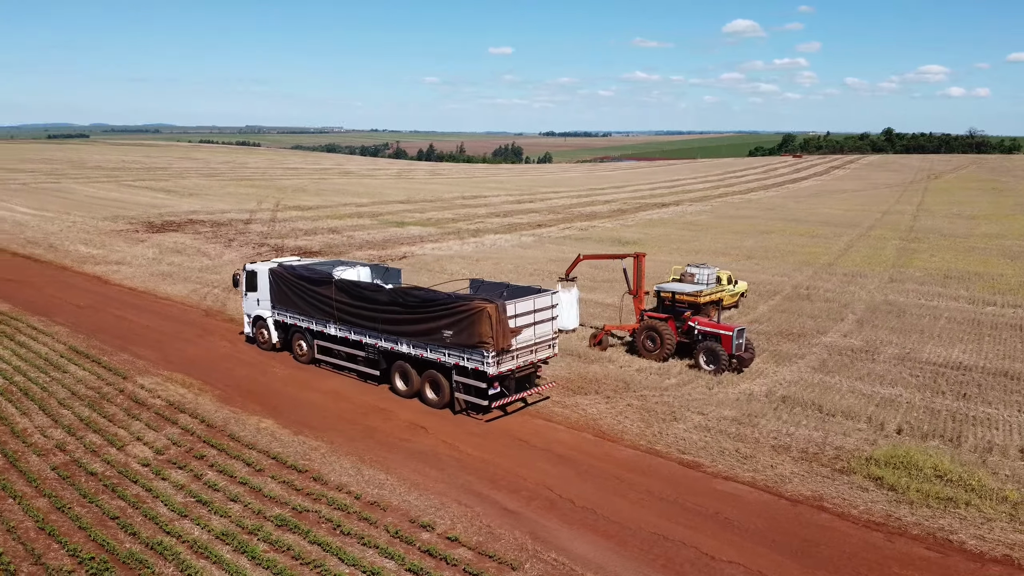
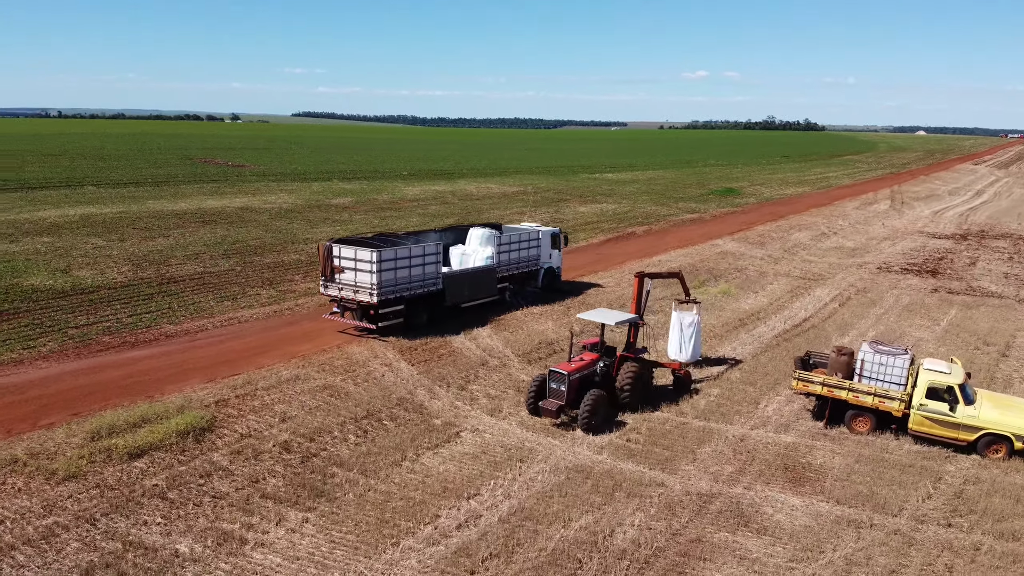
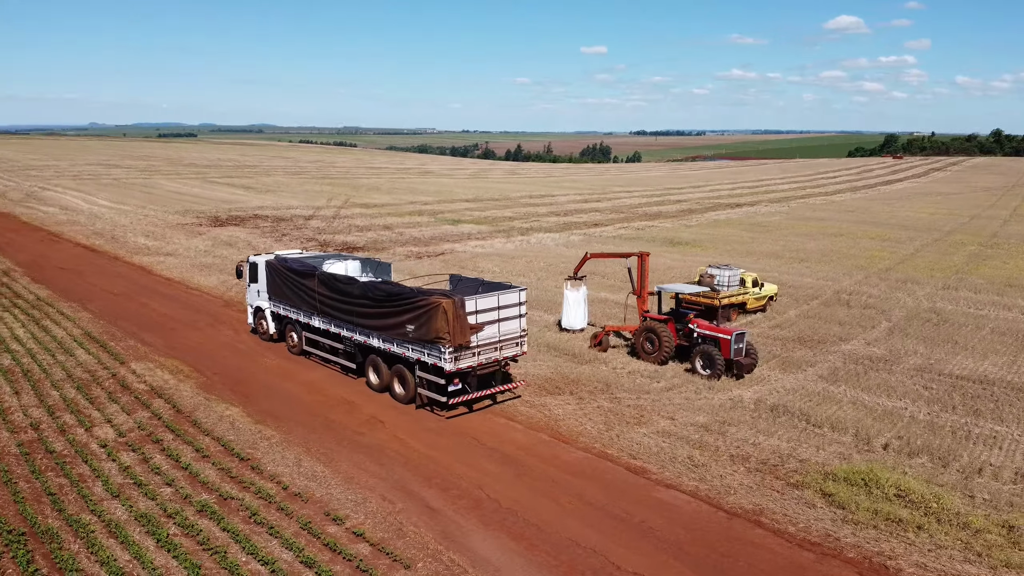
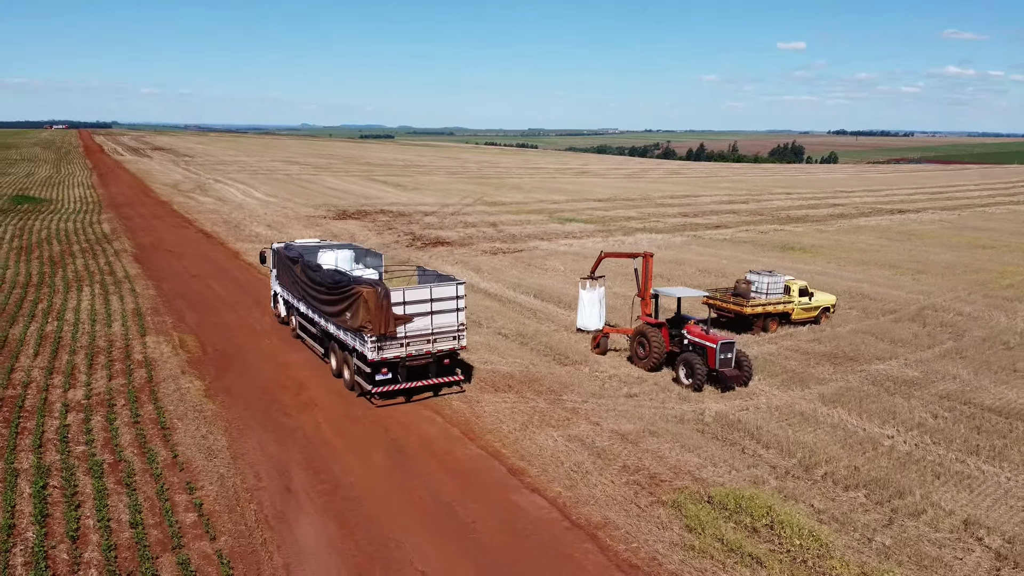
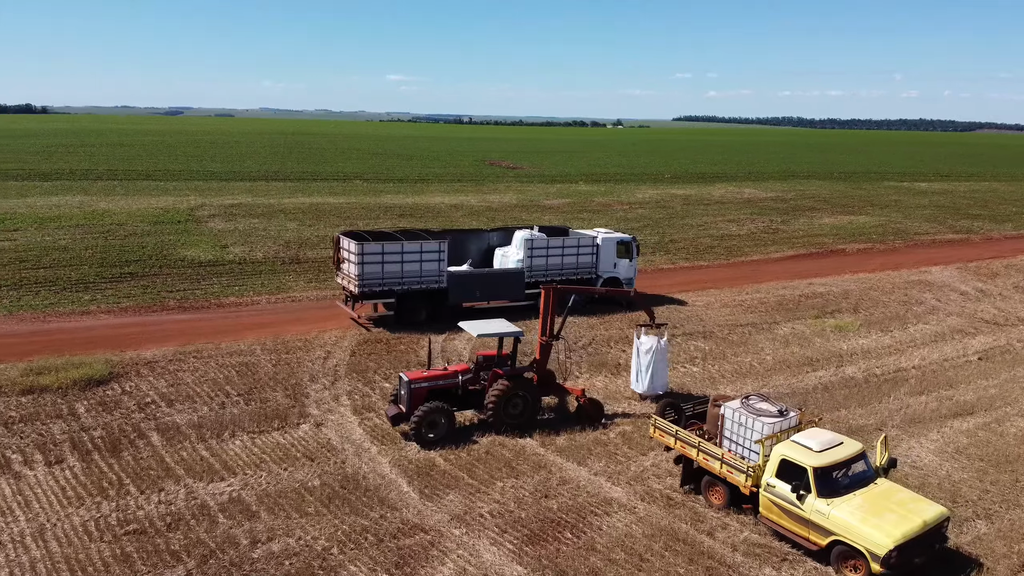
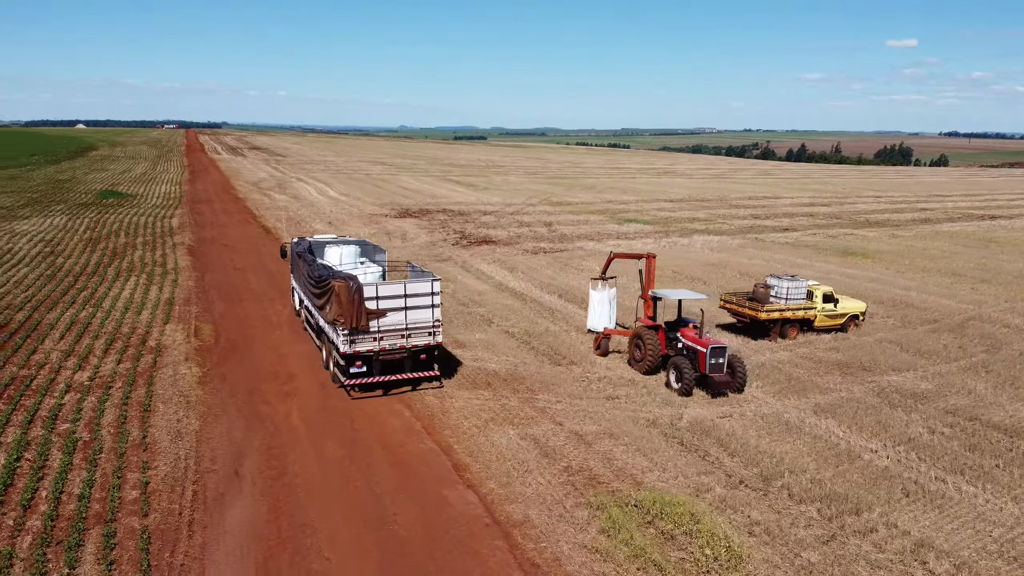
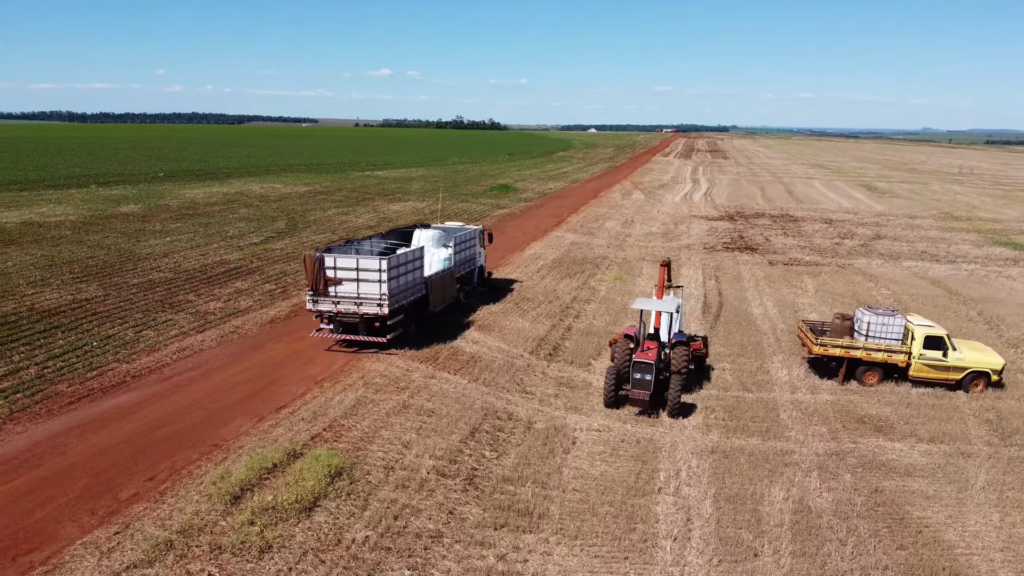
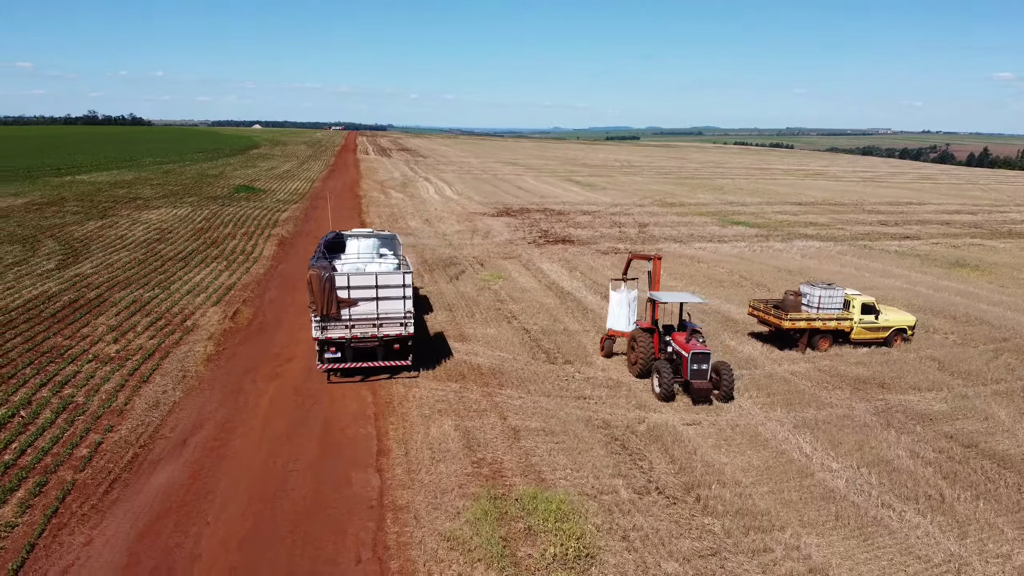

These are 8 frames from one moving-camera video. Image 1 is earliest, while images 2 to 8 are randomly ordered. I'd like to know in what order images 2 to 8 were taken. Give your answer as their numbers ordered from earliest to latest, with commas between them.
3, 4, 6, 8, 7, 2, 5
